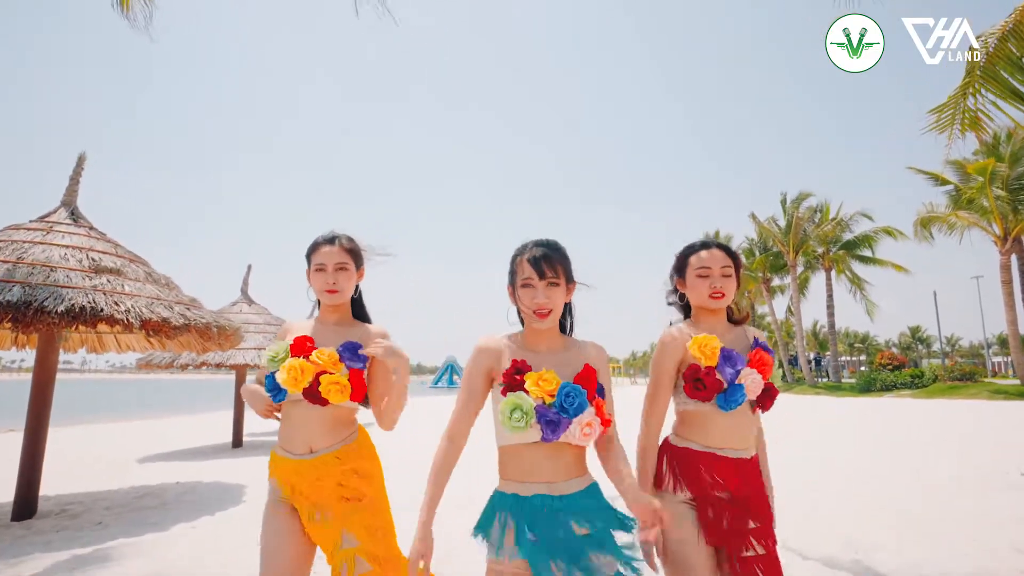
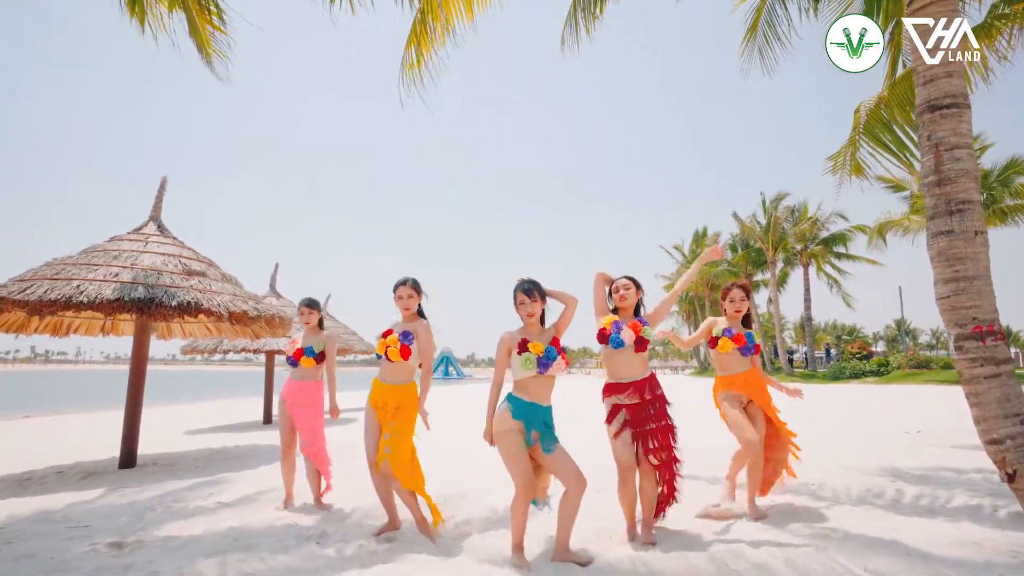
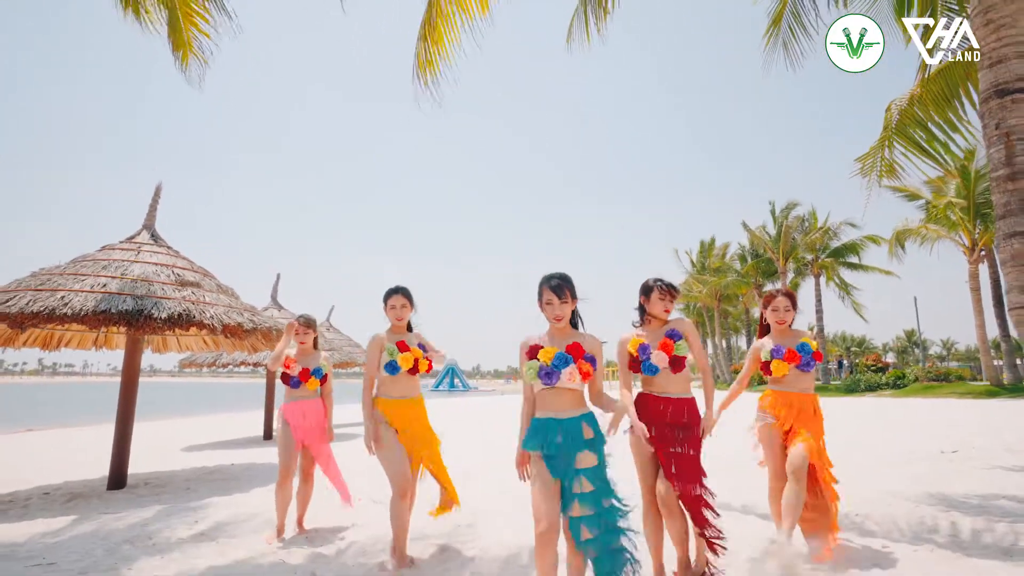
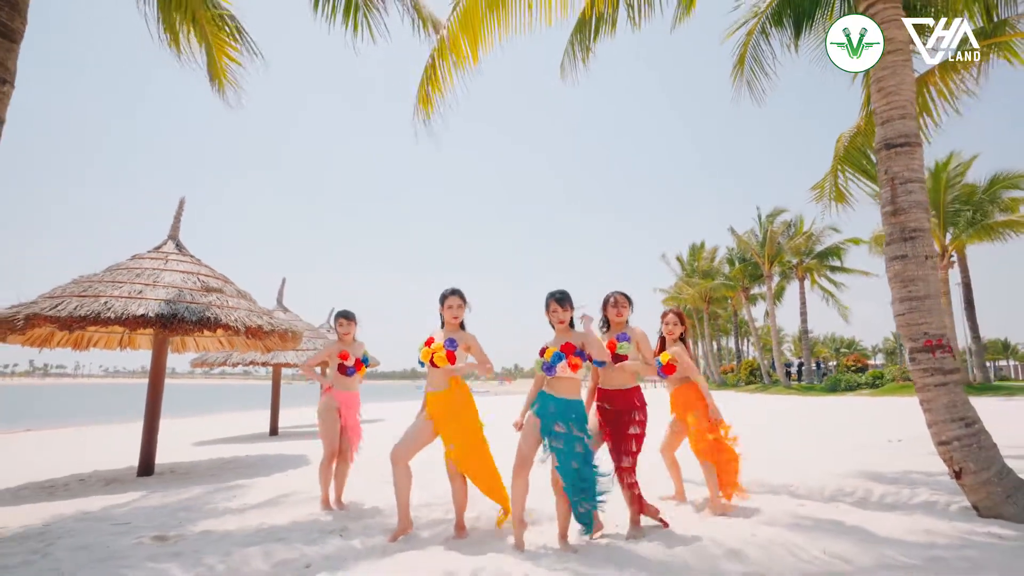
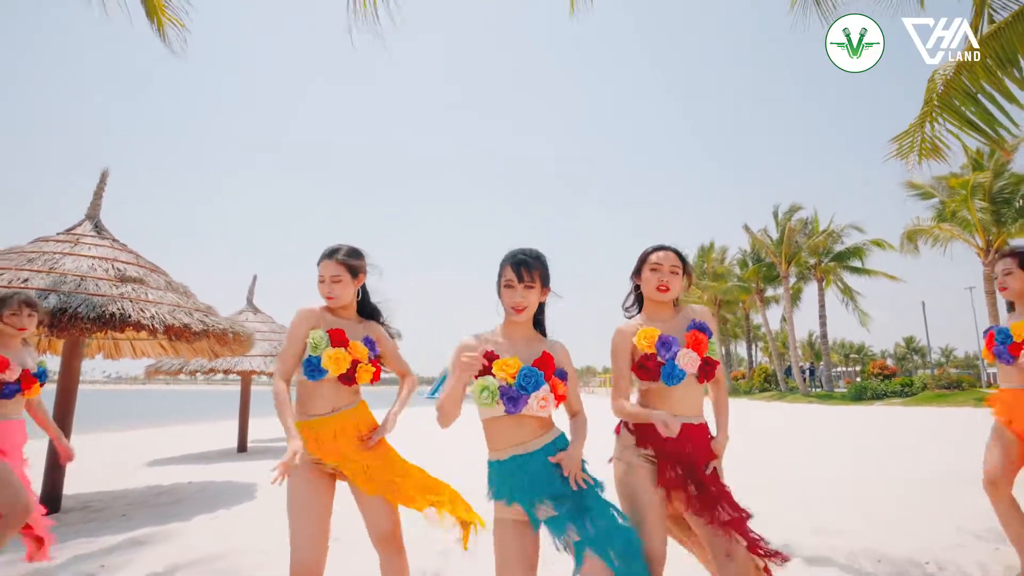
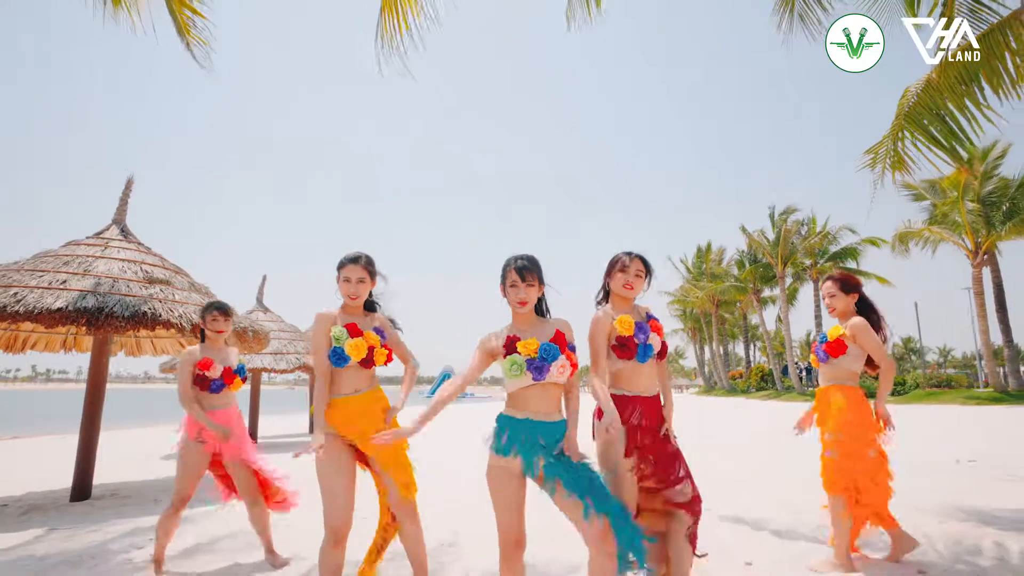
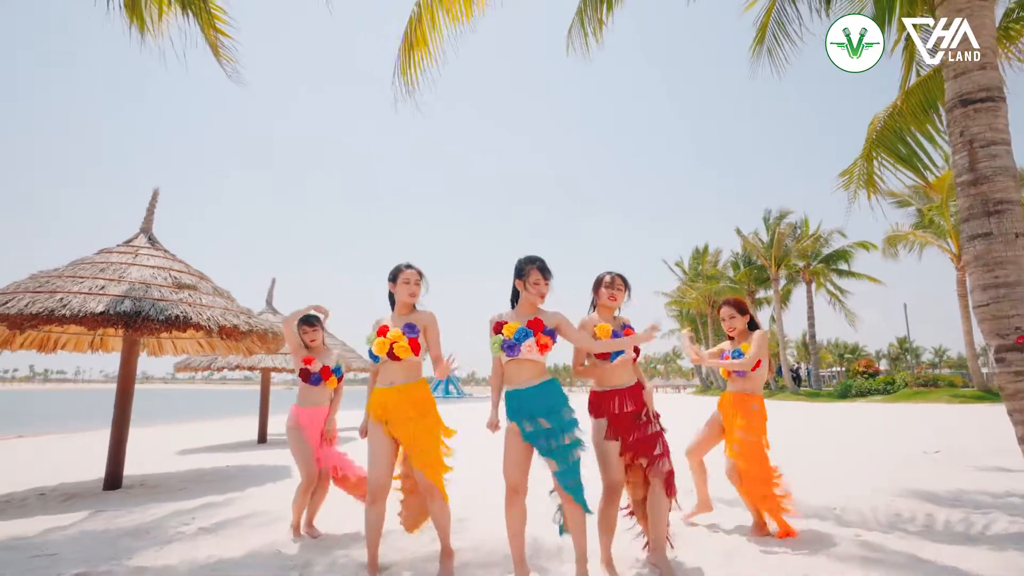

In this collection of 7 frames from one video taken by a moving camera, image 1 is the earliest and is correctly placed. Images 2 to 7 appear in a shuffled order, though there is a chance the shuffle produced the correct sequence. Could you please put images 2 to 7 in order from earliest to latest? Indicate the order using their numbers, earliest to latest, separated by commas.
5, 6, 7, 4, 2, 3
